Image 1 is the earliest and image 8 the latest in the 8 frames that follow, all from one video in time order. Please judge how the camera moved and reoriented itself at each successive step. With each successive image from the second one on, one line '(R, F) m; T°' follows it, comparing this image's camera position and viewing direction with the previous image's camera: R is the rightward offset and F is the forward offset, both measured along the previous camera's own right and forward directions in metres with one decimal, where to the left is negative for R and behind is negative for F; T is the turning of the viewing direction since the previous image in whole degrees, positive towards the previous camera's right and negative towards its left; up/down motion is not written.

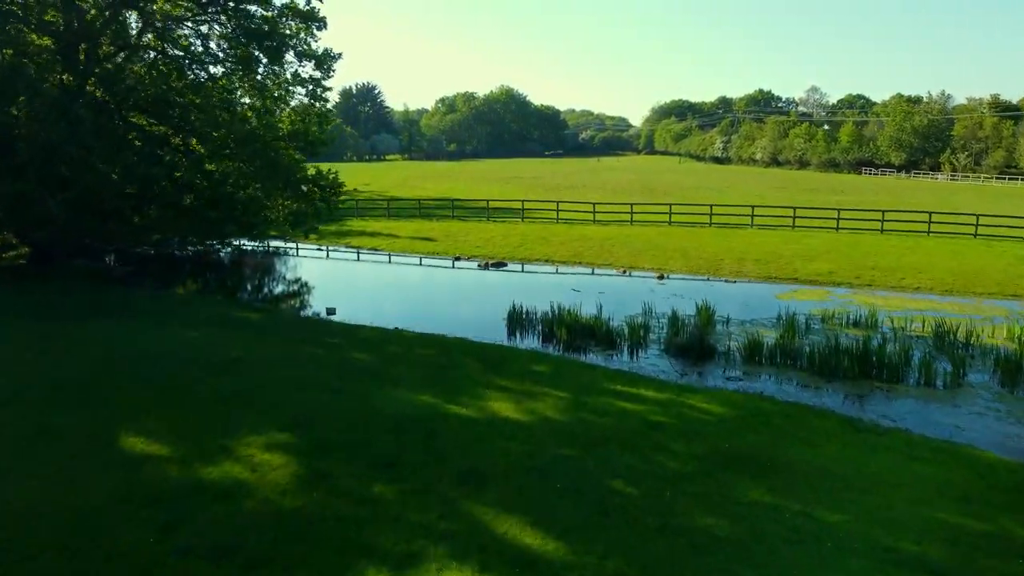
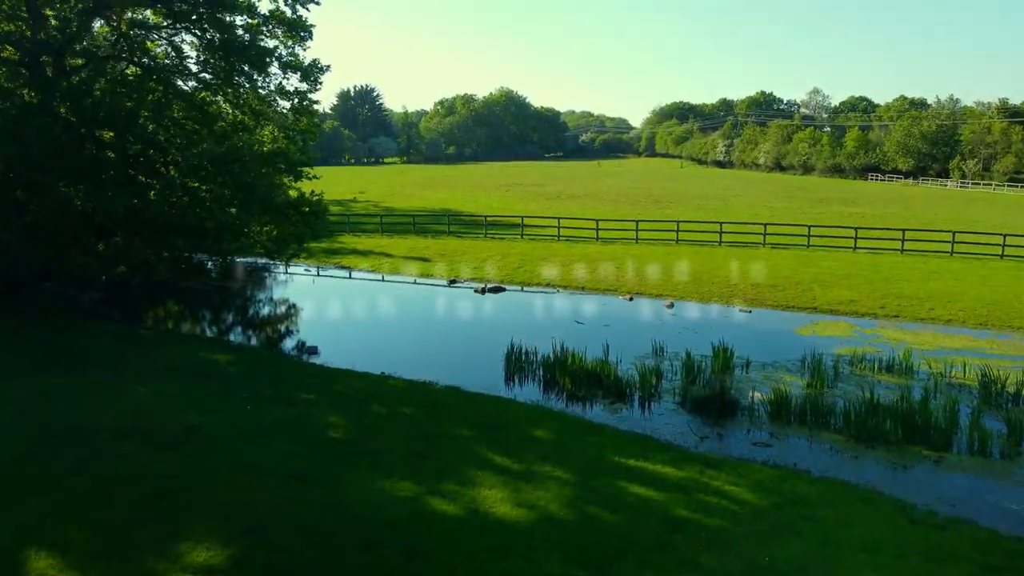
(0.0, +1.5) m; 0°
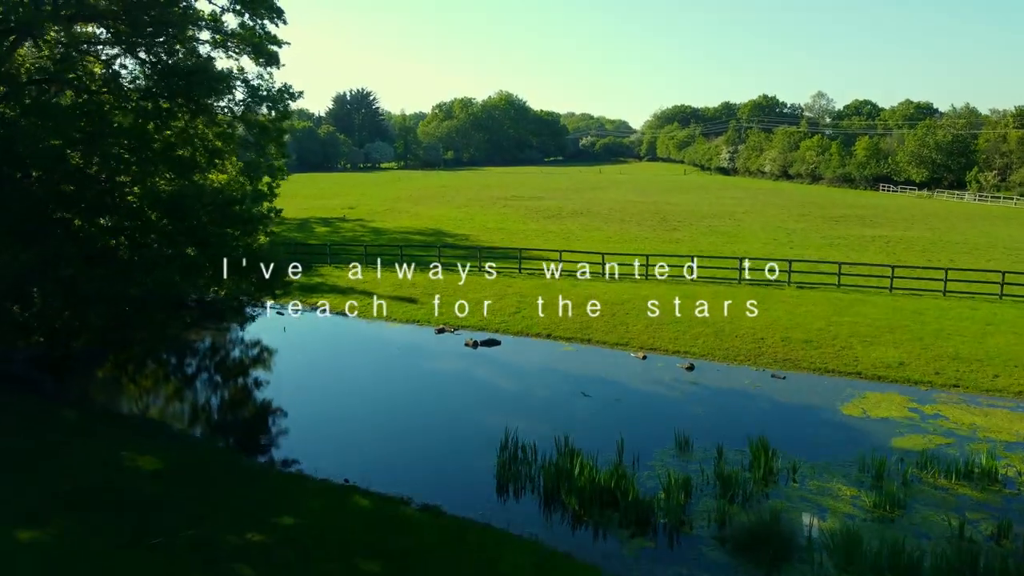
(+0.1, +2.8) m; 0°
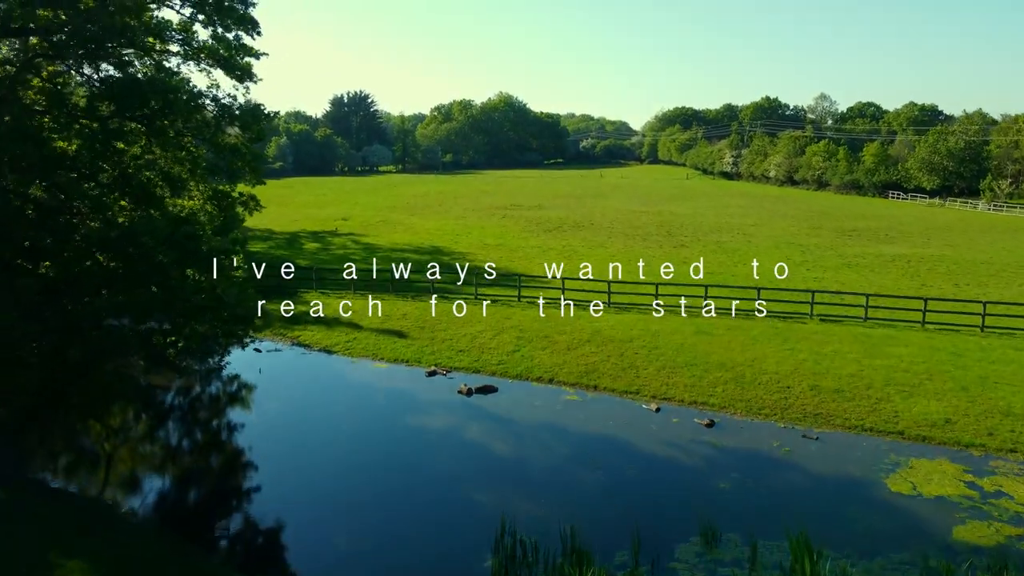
(0.0, +2.0) m; 0°
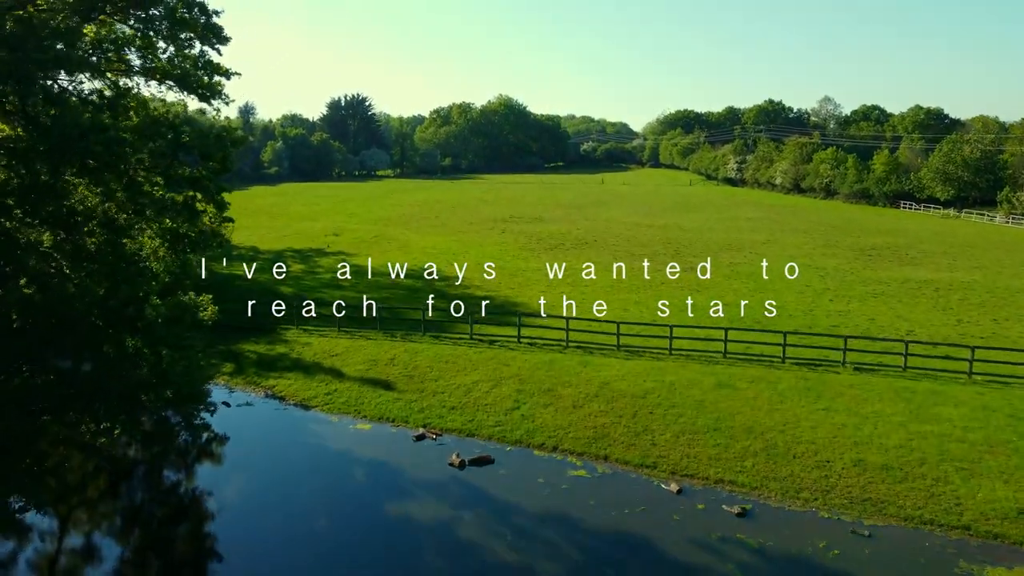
(0.0, +2.3) m; 0°
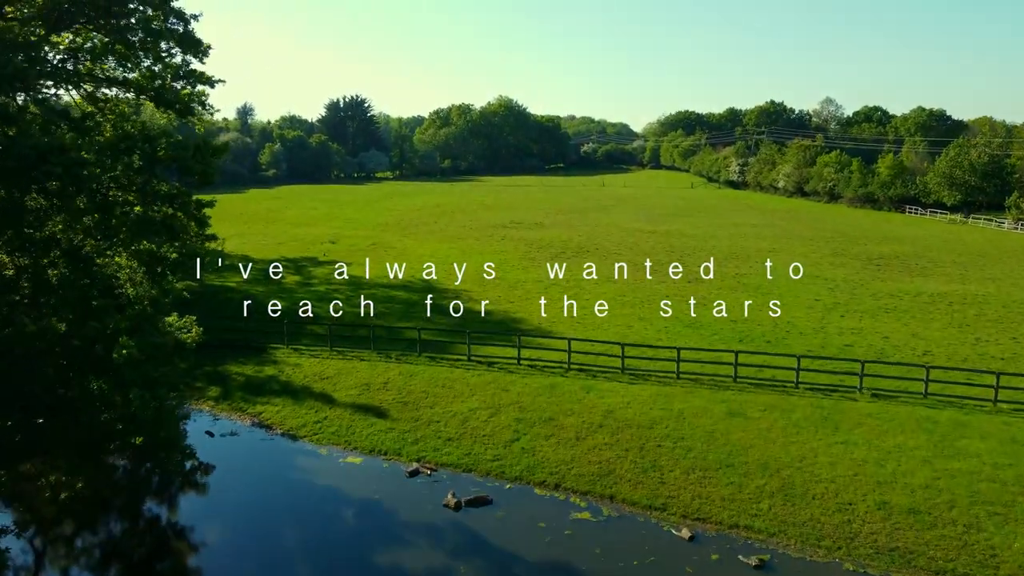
(0.0, +1.0) m; 0°
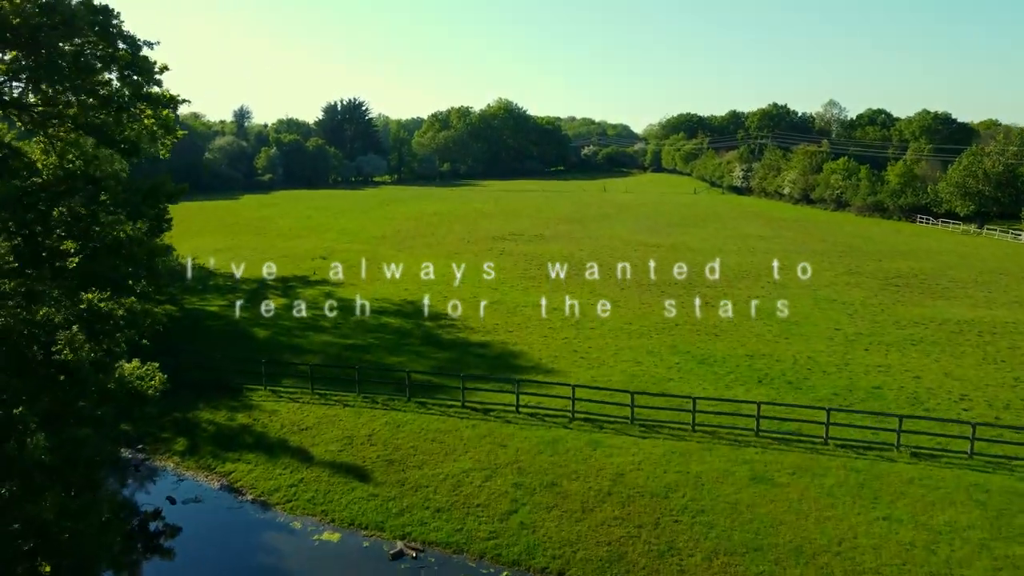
(0.0, +2.0) m; 0°
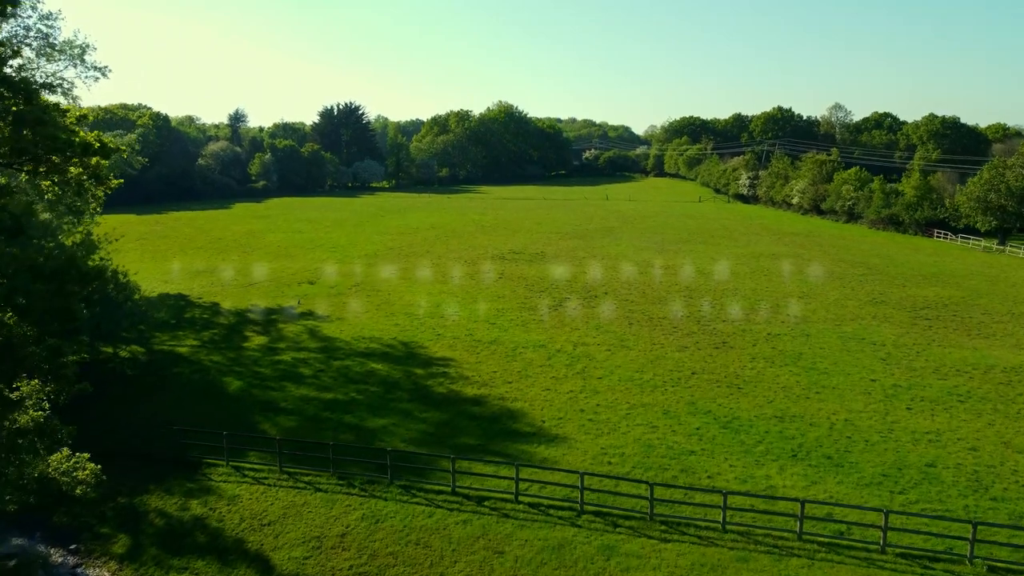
(0.0, +2.9) m; 0°
